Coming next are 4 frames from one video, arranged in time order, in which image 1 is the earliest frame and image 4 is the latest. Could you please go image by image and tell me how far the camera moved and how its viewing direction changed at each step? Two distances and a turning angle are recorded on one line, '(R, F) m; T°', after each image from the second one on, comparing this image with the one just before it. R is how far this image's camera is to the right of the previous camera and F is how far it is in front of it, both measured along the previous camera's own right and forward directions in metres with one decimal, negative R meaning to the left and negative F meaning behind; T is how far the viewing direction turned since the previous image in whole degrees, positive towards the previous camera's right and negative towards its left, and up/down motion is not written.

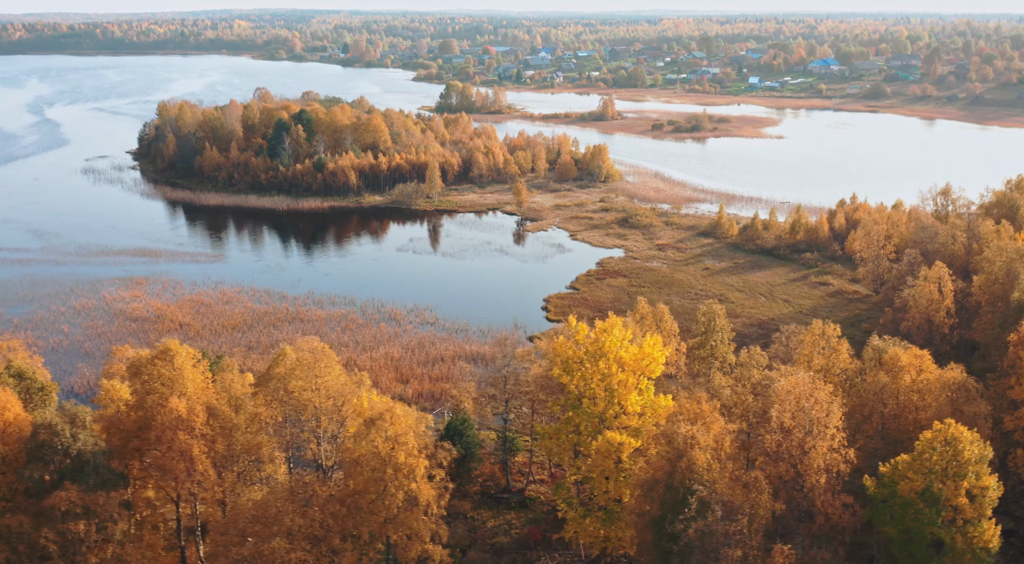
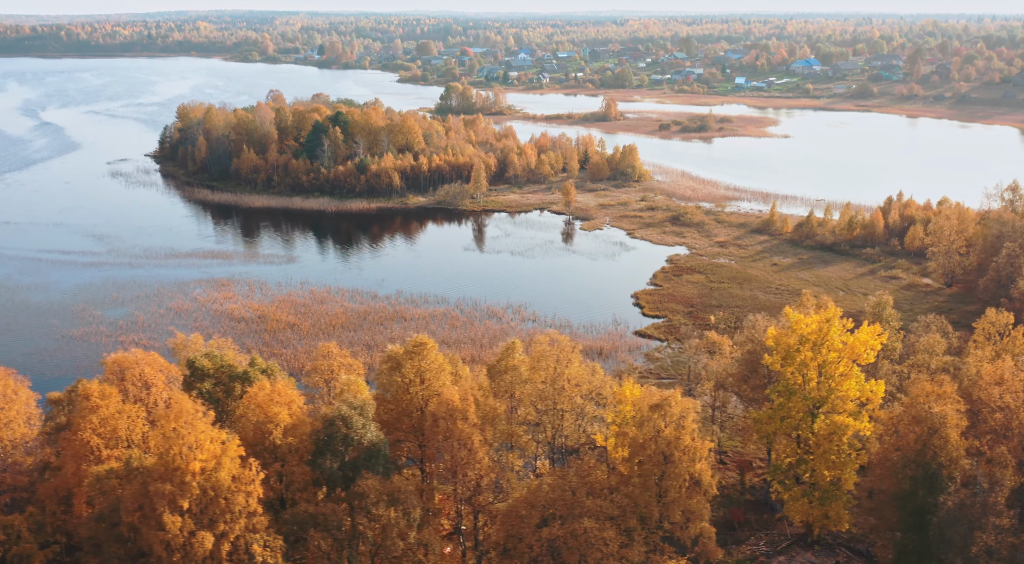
(-7.0, -0.9) m; +2°
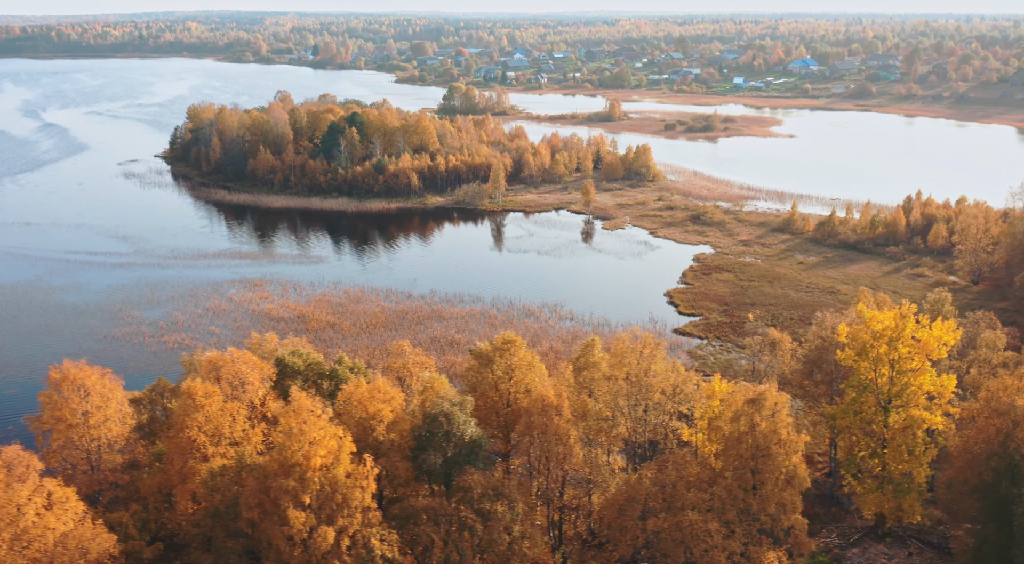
(-2.5, -0.3) m; 0°
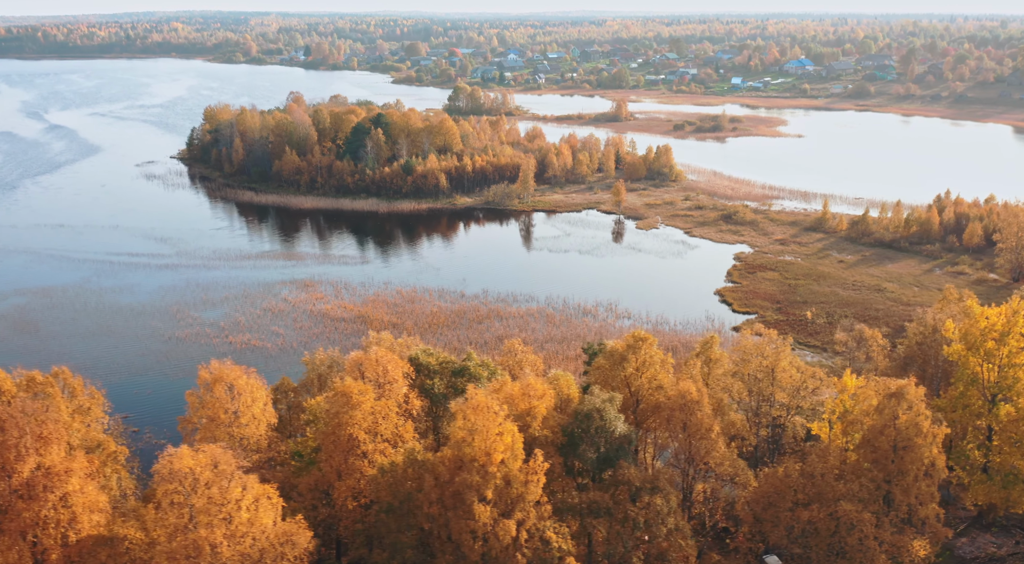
(-3.9, -0.5) m; +1°
